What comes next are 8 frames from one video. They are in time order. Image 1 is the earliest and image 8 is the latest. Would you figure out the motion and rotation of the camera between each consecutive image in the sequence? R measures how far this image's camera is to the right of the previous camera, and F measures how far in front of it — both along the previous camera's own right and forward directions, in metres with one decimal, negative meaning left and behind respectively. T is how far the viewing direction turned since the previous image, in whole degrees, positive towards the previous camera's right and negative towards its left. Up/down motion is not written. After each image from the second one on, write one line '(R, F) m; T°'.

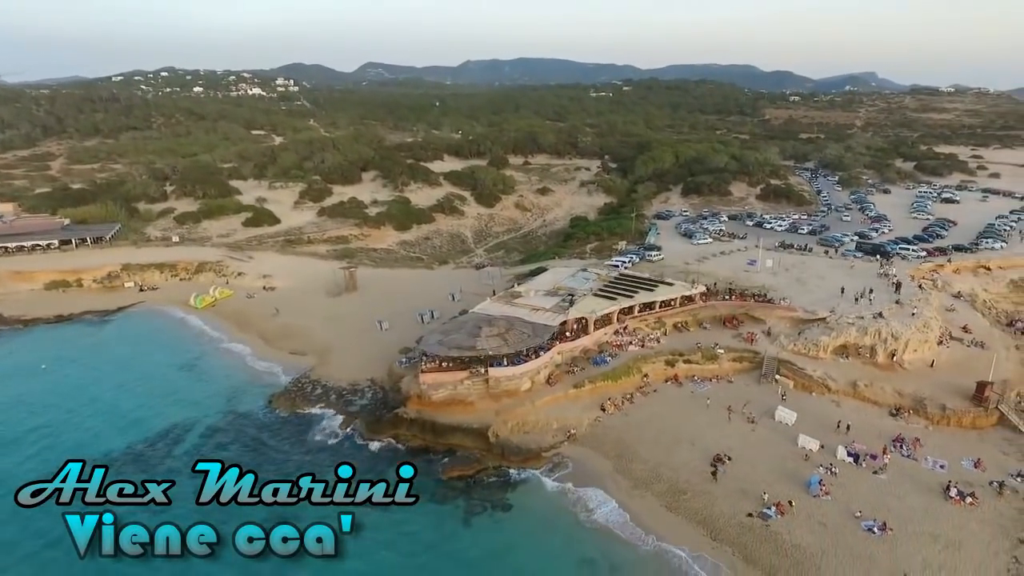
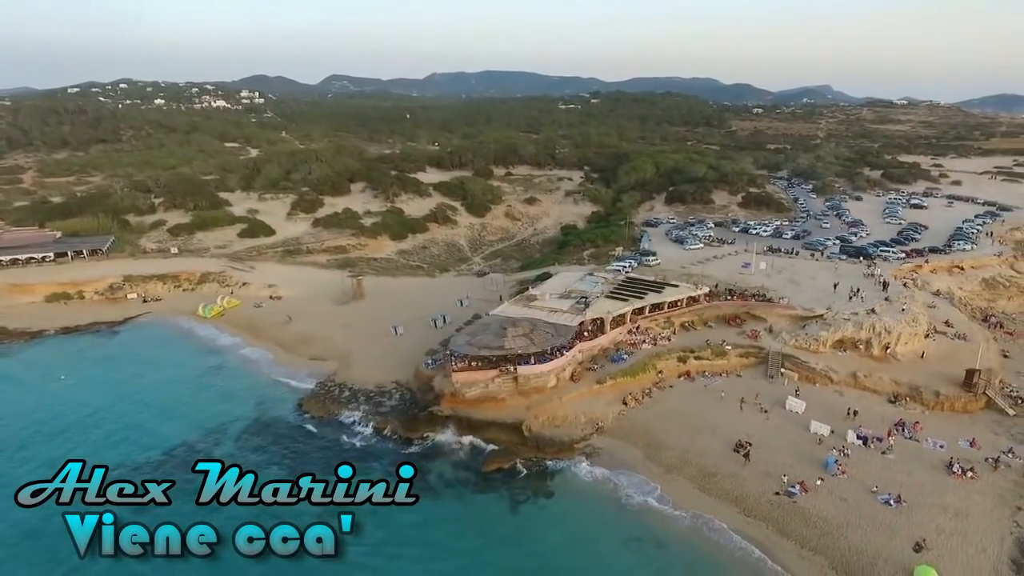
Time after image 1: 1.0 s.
(-2.7, -1.4) m; +3°
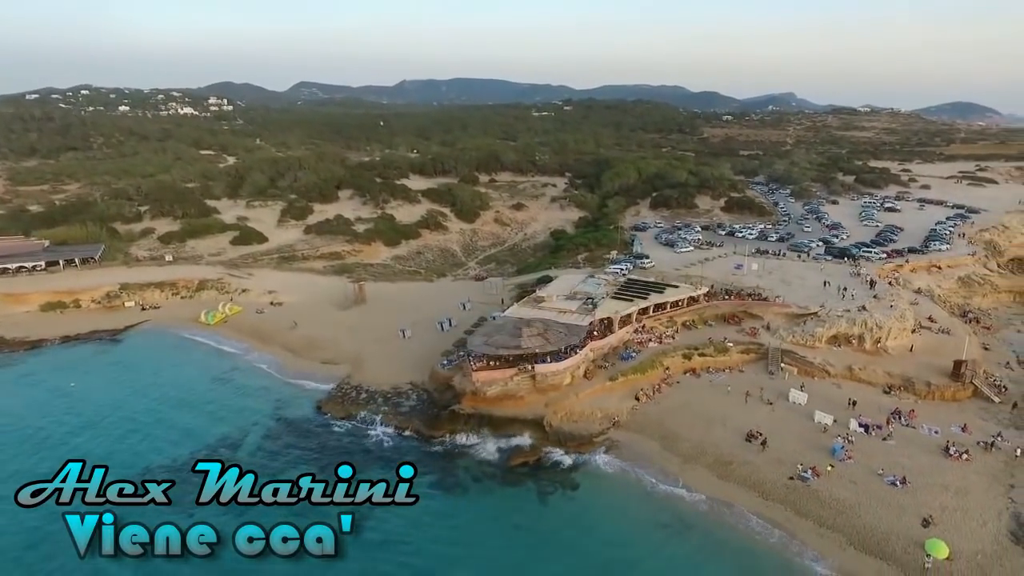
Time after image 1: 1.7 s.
(-2.1, -1.0) m; +2°
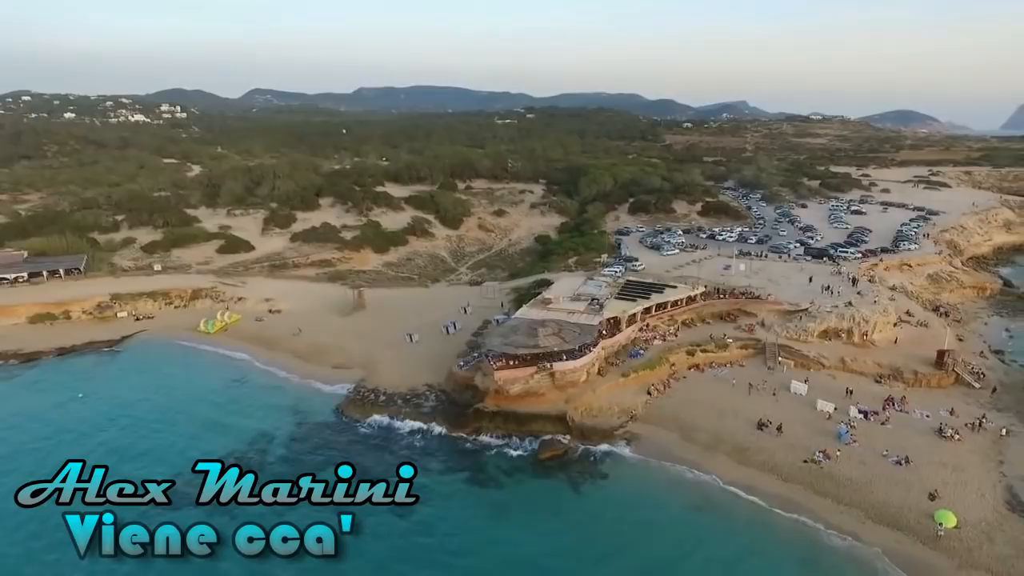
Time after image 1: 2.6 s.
(-2.8, -1.0) m; +3°
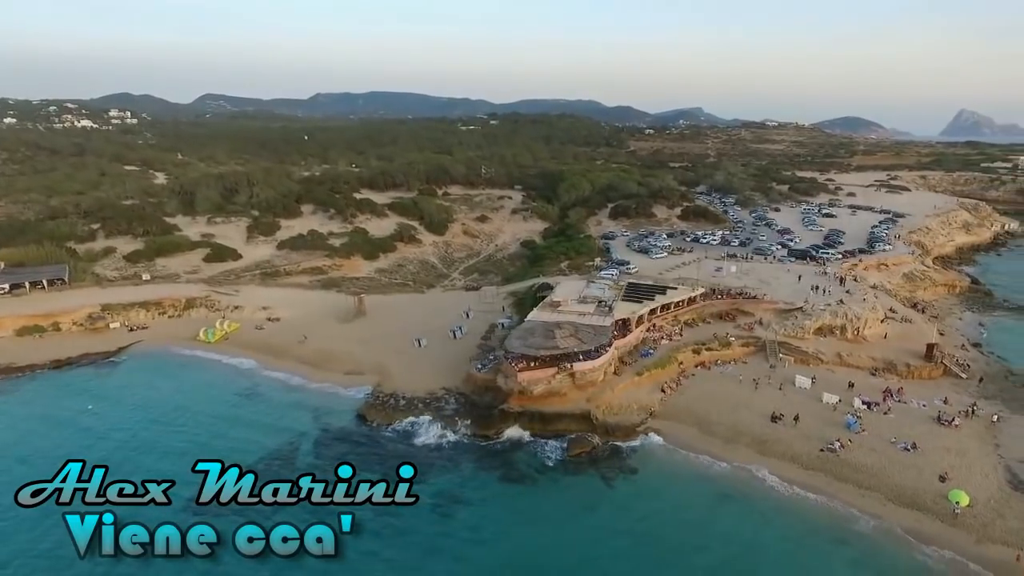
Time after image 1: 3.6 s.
(-2.9, -0.7) m; +3°
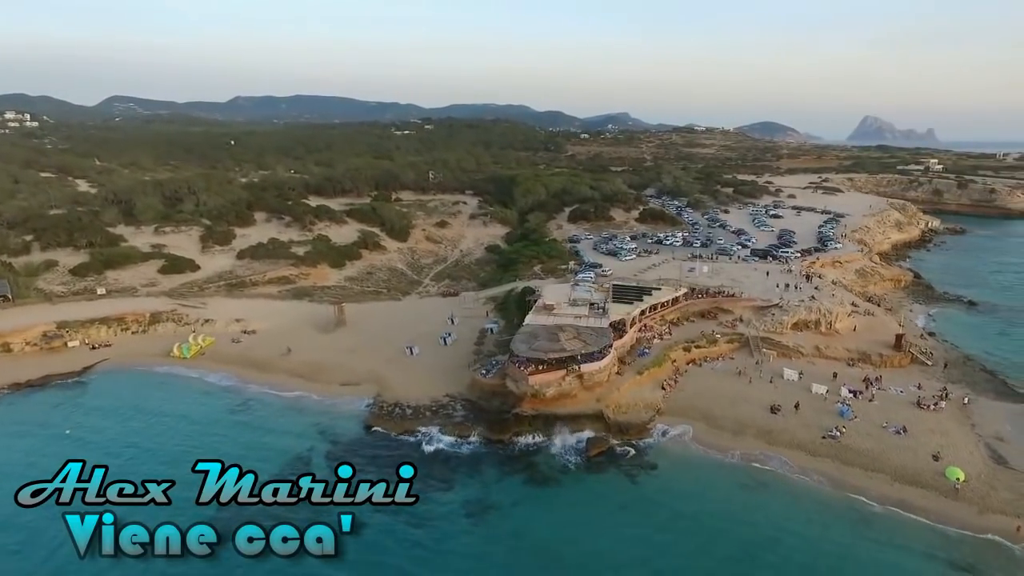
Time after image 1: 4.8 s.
(-3.7, 0.0) m; +6°
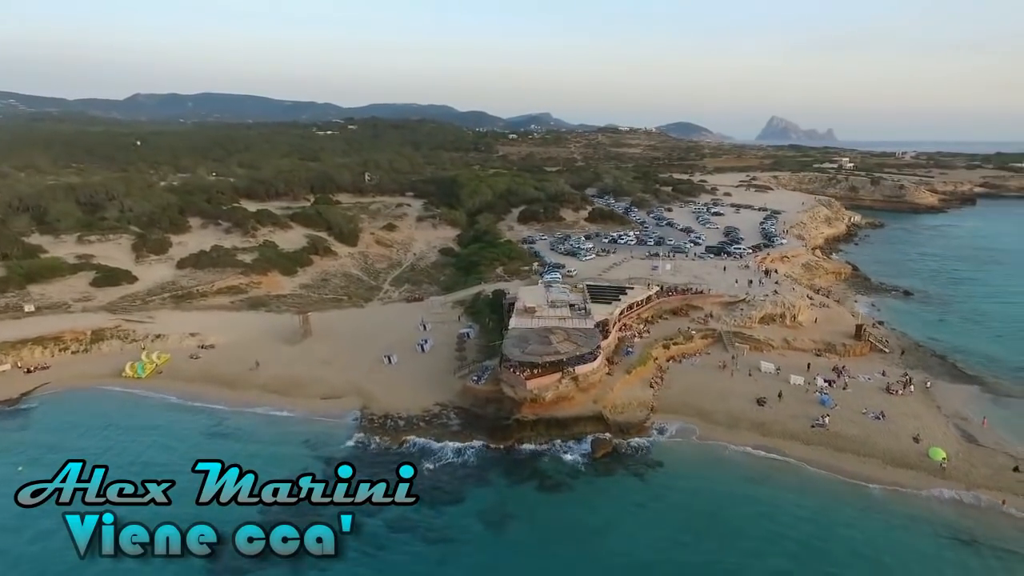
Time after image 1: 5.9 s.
(-3.3, +0.6) m; +7°
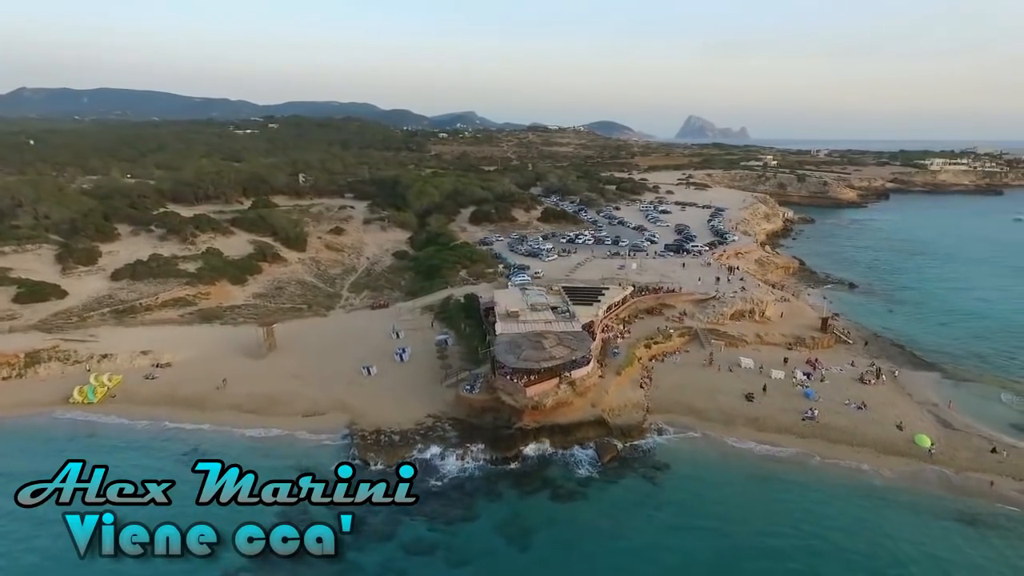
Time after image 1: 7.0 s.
(-3.3, +0.9) m; +7°
